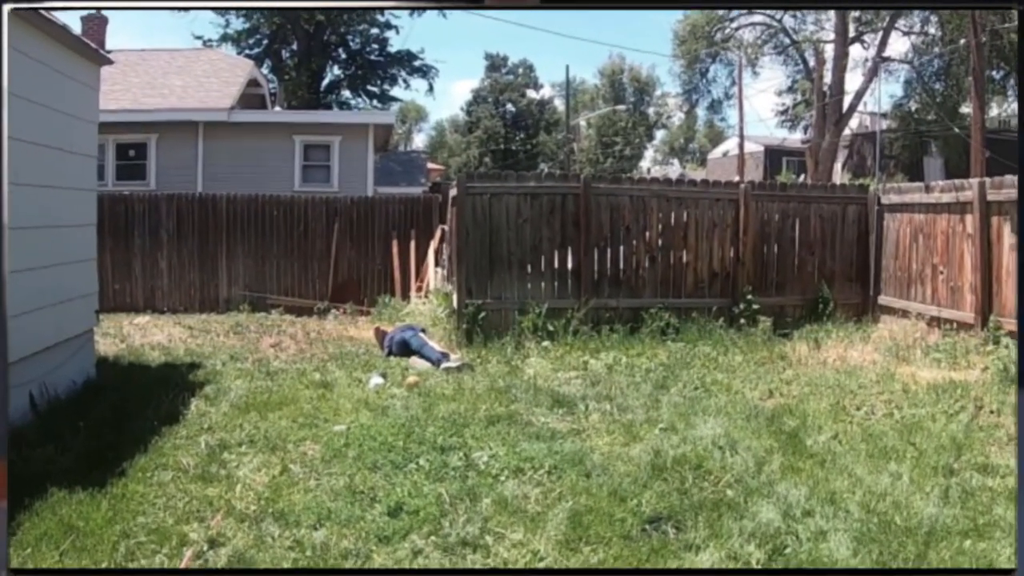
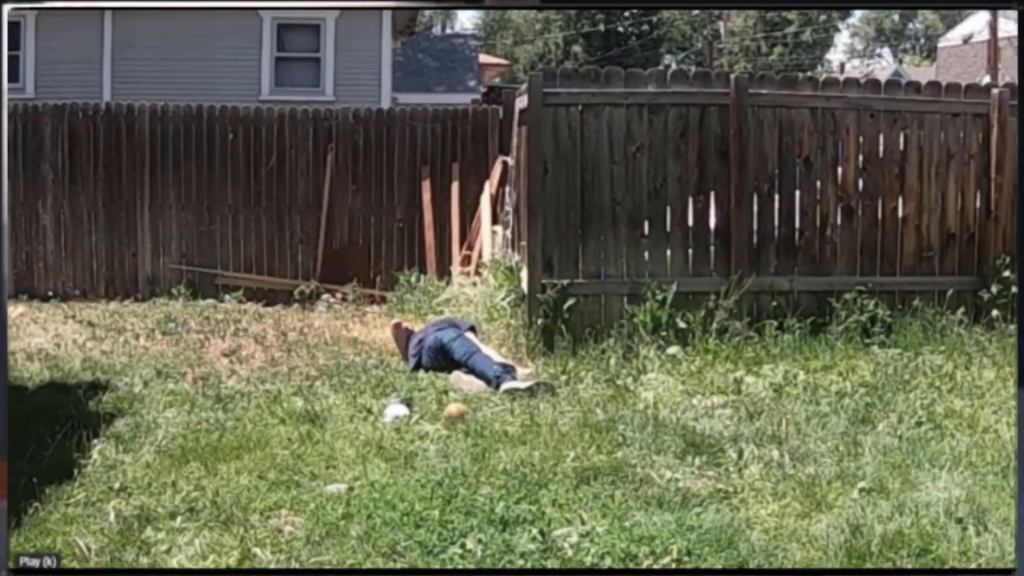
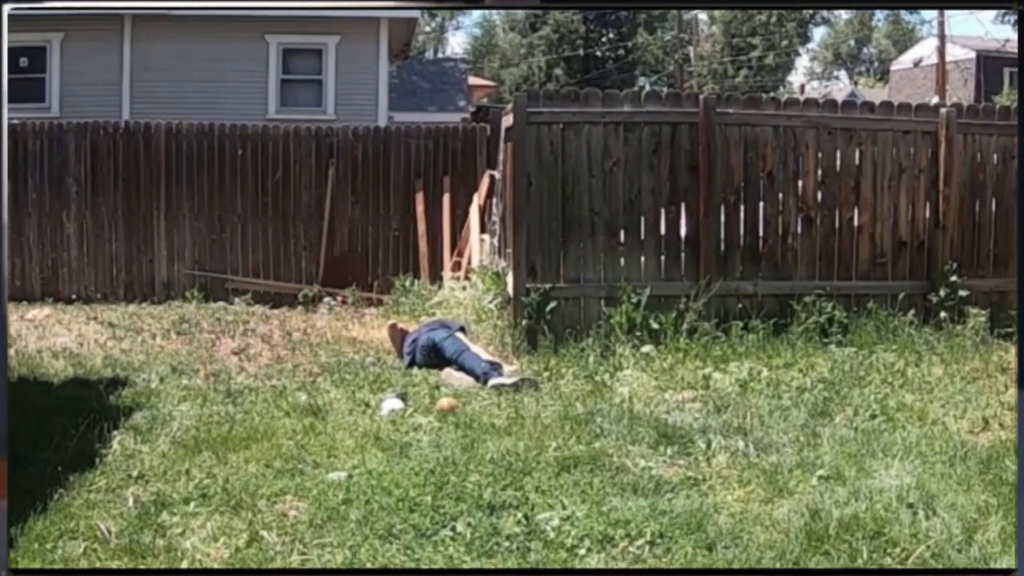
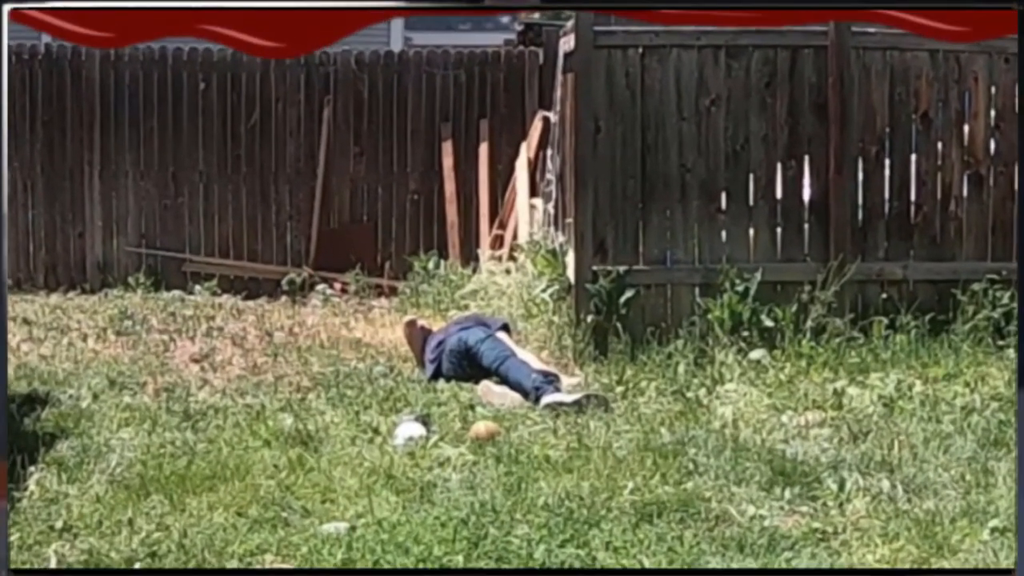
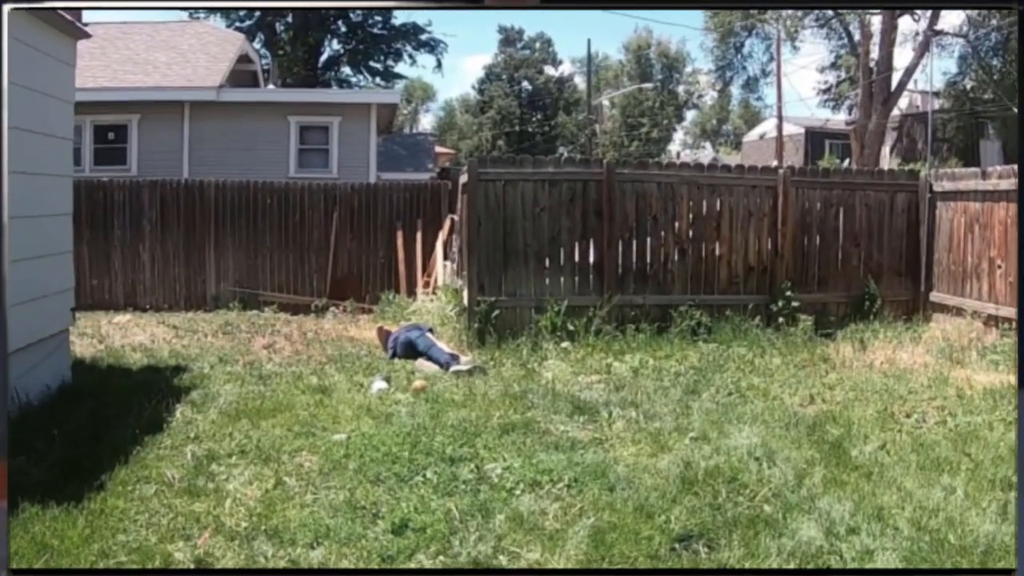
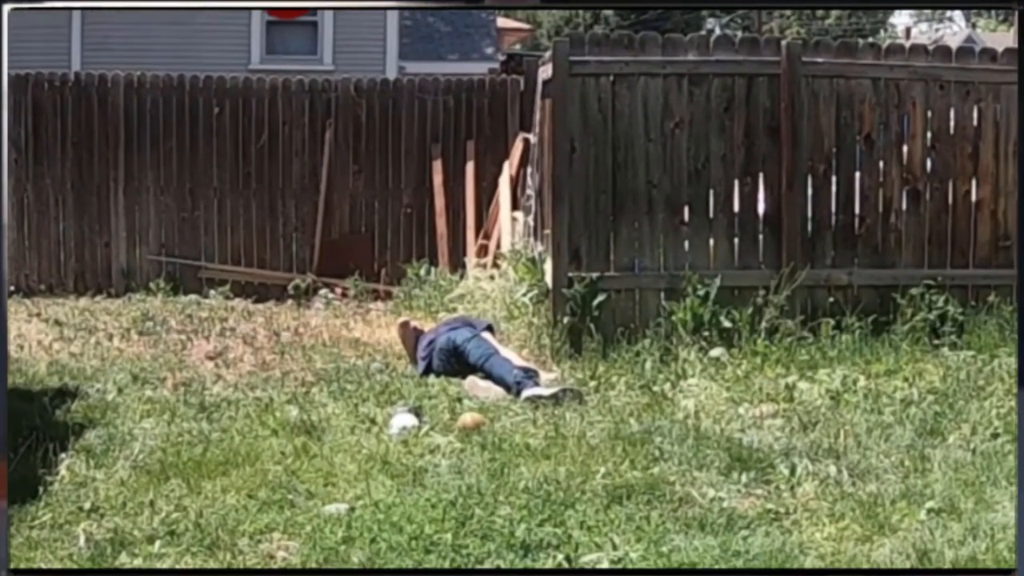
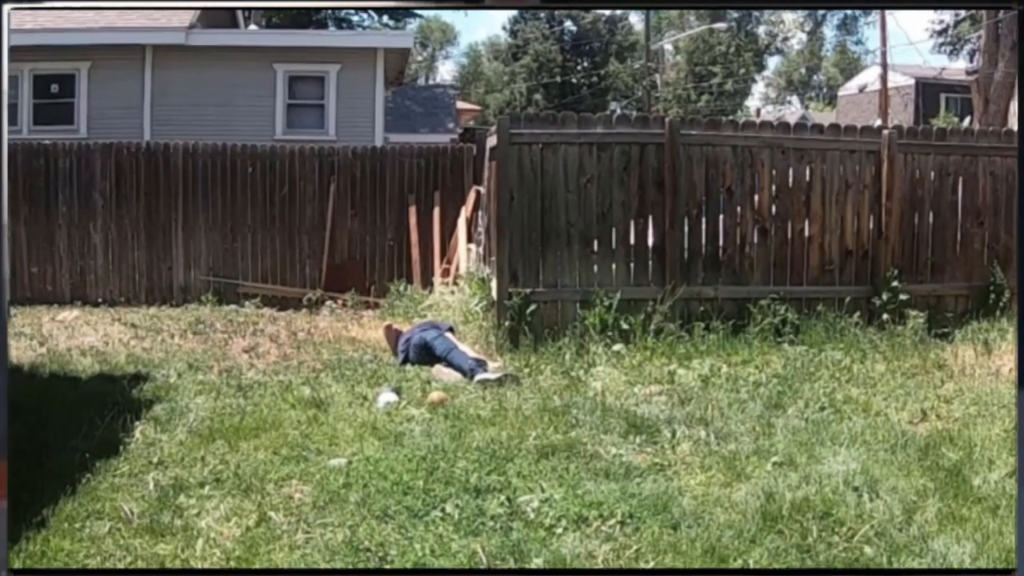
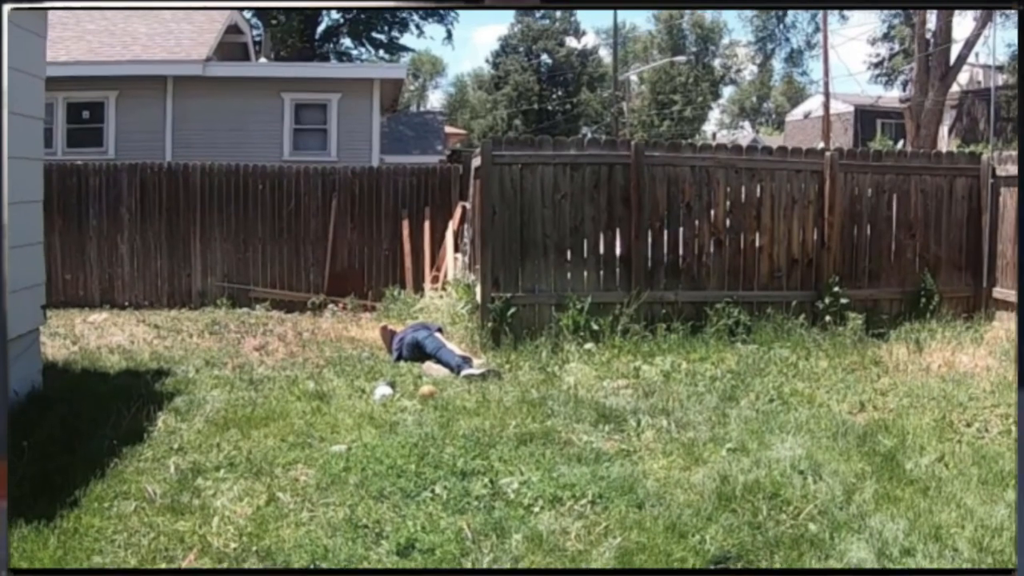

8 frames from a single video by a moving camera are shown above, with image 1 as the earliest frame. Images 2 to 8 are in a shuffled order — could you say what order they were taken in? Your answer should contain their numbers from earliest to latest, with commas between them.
5, 8, 7, 3, 2, 6, 4
